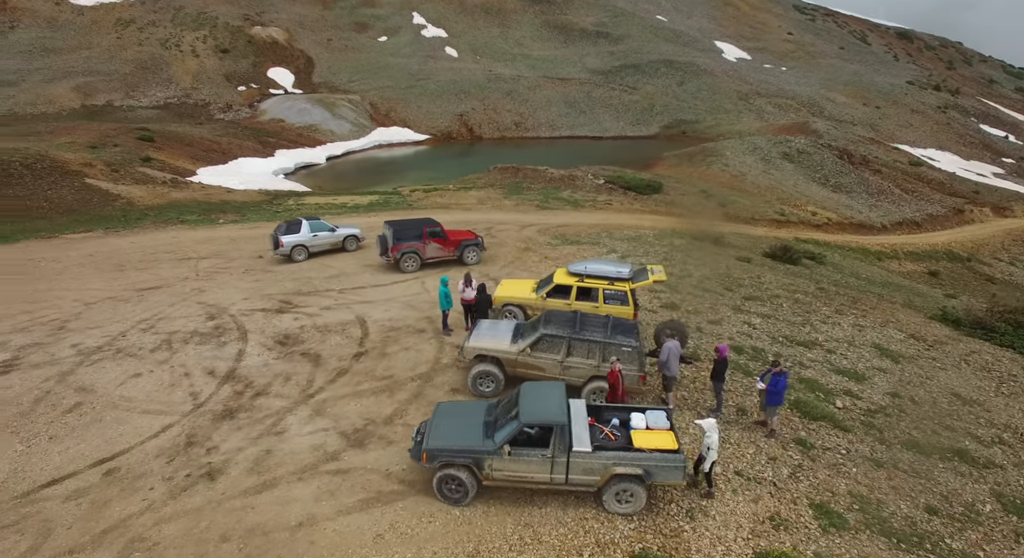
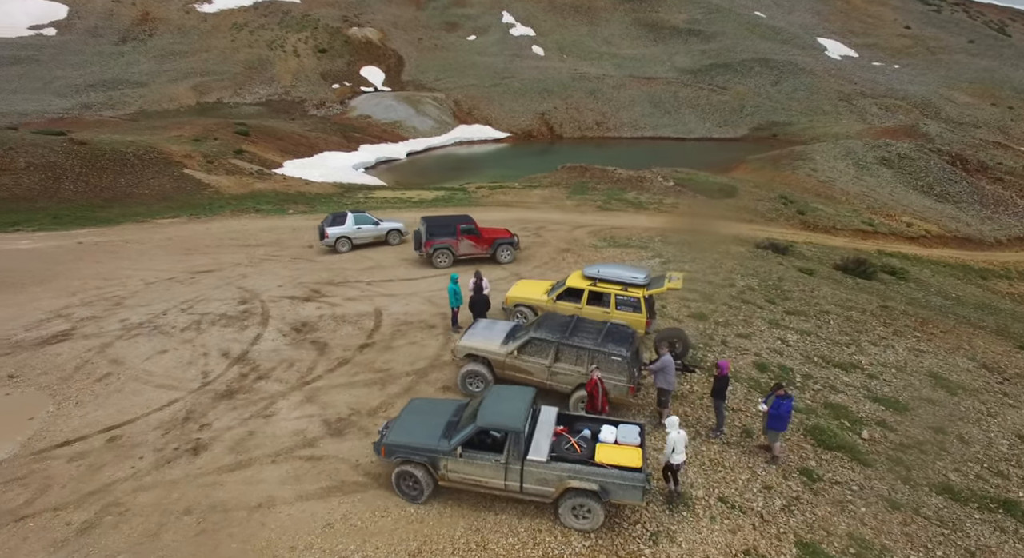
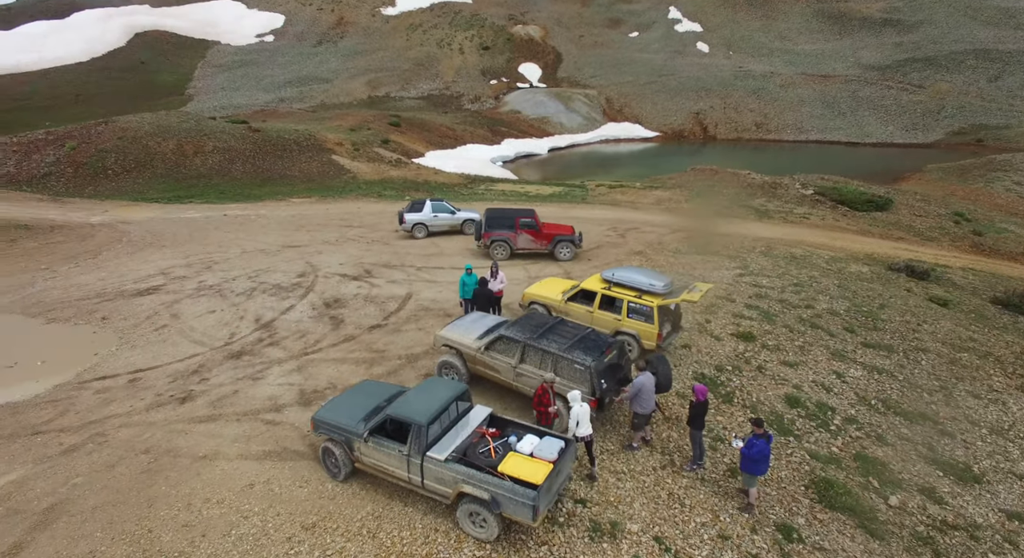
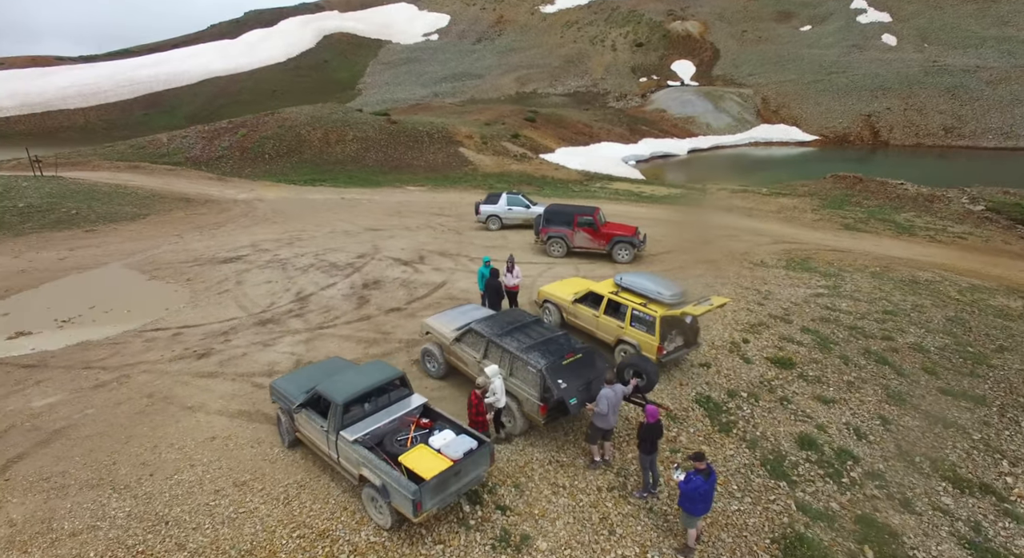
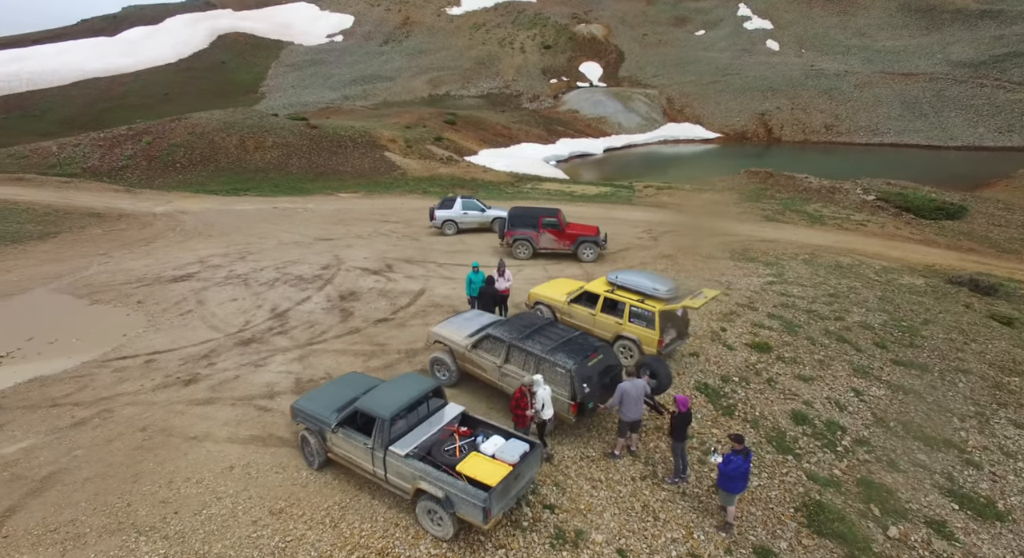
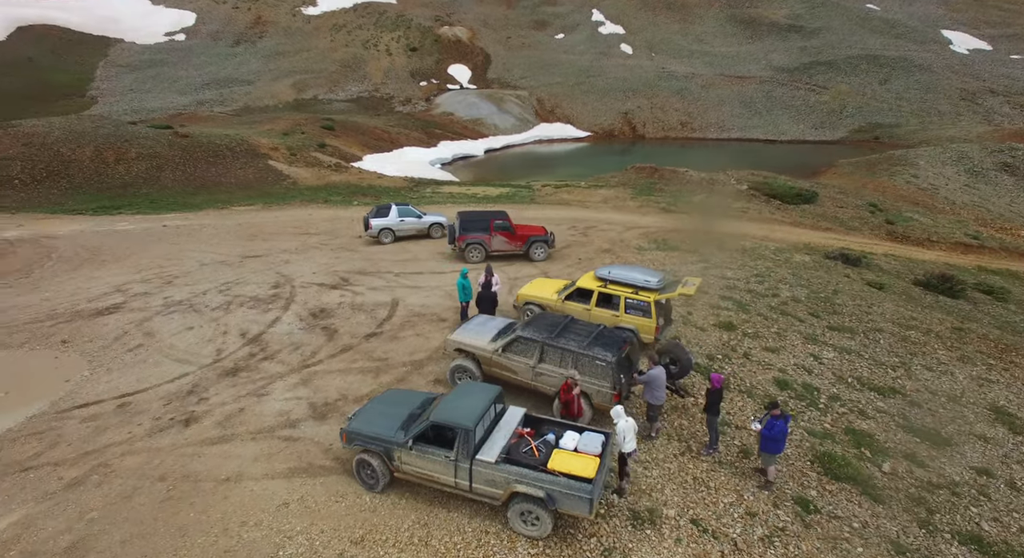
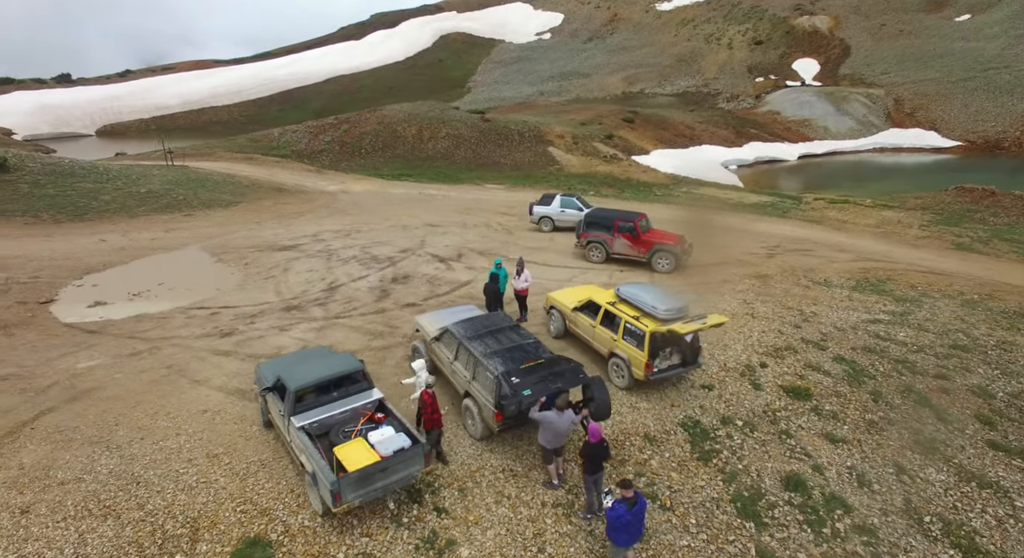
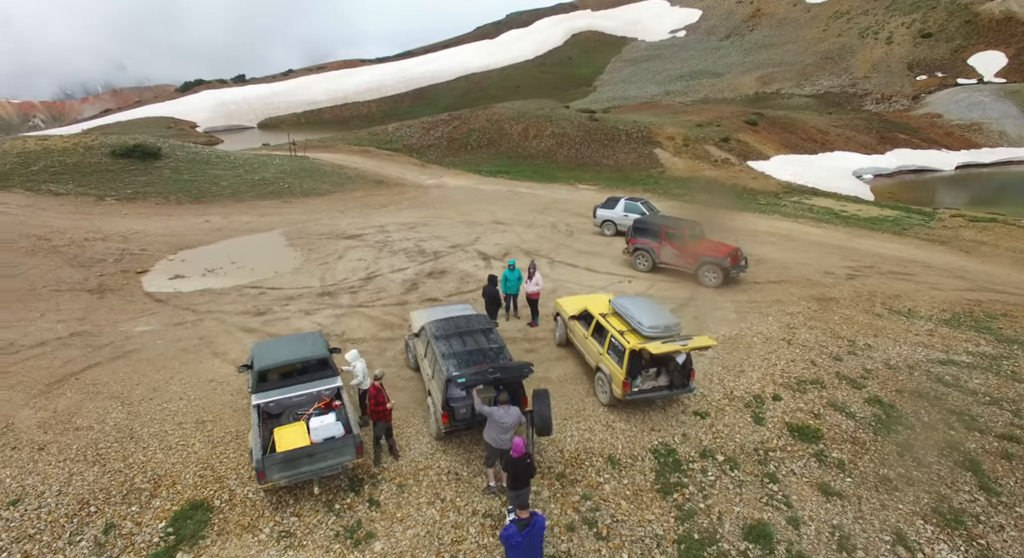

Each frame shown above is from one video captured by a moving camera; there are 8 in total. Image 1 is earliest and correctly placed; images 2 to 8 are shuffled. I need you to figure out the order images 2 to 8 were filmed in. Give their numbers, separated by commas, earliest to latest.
2, 6, 3, 5, 4, 7, 8
